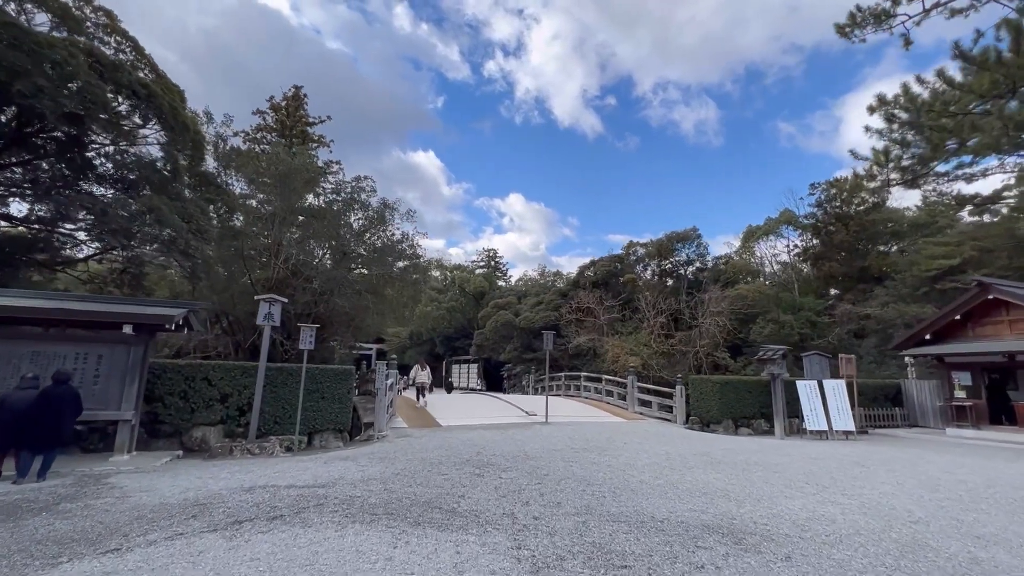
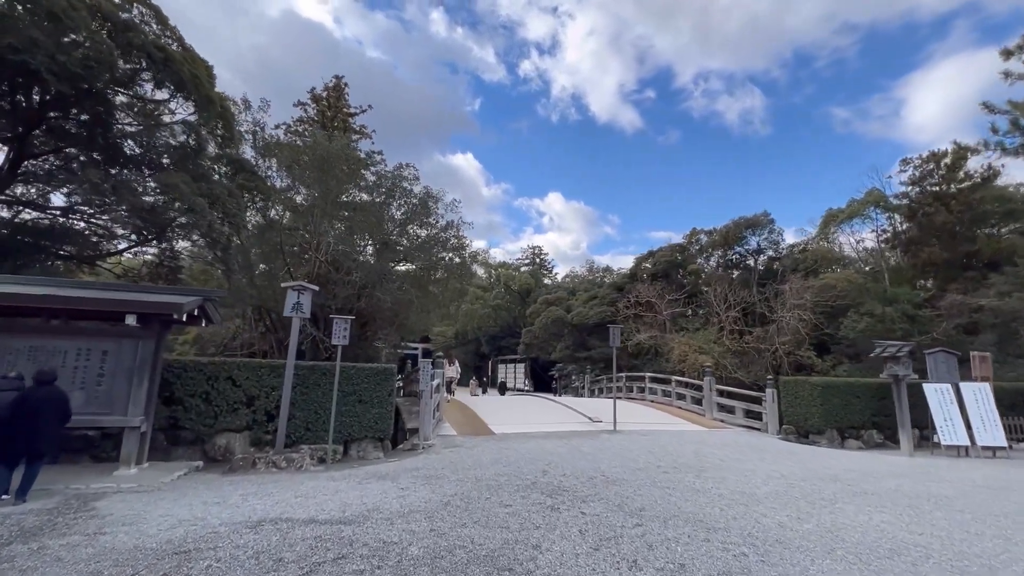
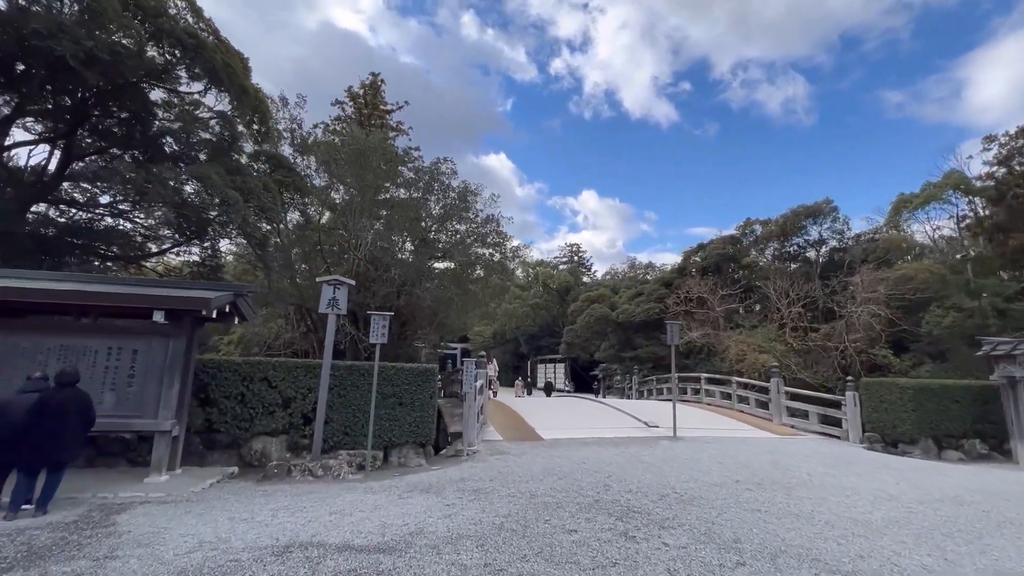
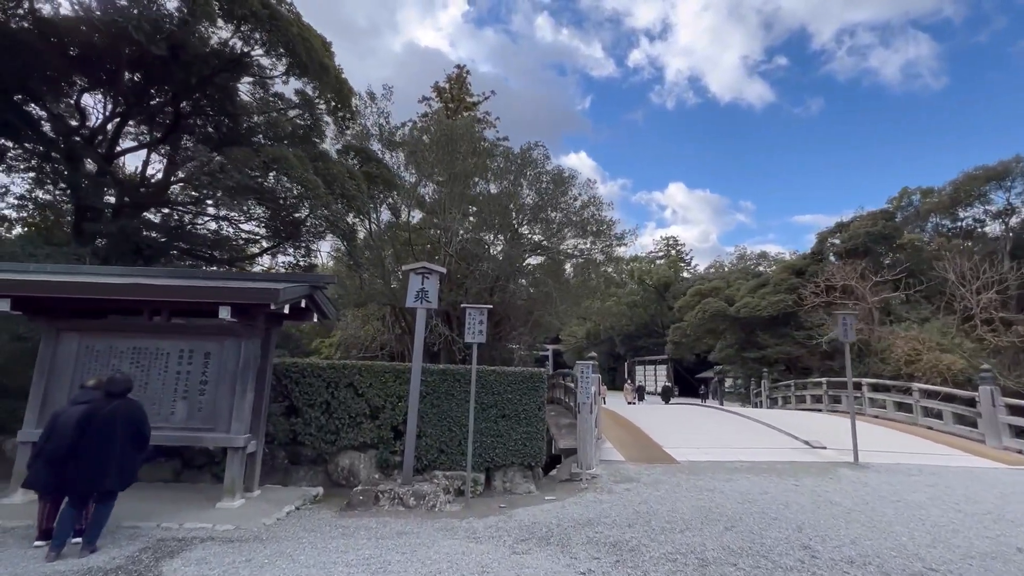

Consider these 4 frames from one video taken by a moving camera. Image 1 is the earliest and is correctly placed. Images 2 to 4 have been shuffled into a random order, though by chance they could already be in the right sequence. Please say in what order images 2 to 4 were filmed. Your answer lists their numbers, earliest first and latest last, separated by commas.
2, 3, 4
